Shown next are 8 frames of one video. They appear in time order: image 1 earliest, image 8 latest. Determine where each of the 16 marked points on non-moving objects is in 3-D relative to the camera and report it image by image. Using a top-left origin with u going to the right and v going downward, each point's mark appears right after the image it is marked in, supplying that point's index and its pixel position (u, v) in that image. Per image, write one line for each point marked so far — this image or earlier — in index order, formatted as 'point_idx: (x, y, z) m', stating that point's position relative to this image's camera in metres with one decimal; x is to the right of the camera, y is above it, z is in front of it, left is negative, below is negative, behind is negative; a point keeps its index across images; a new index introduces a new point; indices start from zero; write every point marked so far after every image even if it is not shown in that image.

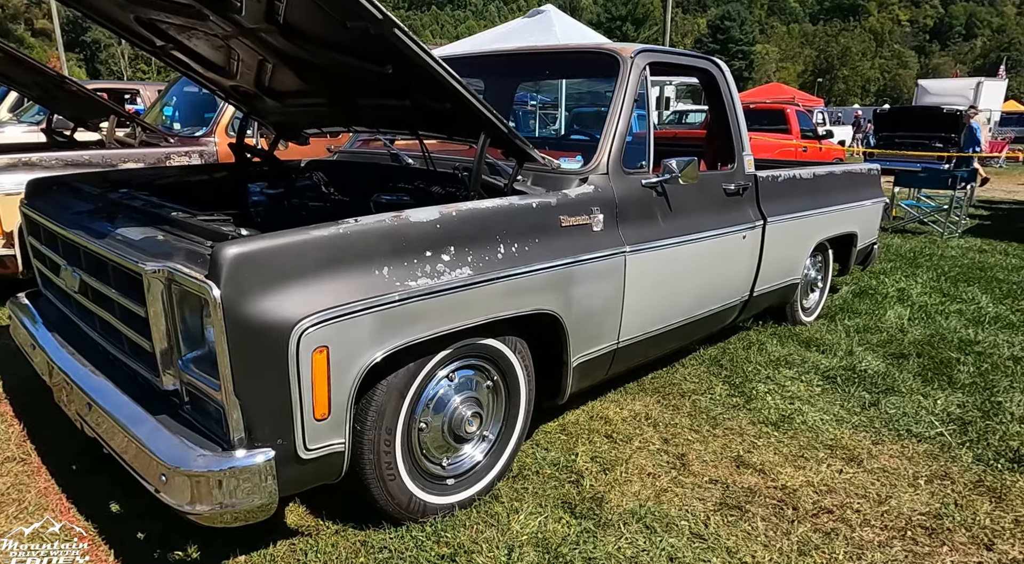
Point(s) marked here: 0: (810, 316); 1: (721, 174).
0: (+2.3, -0.3, +5.7) m
1: (+1.2, +0.6, +4.1) m
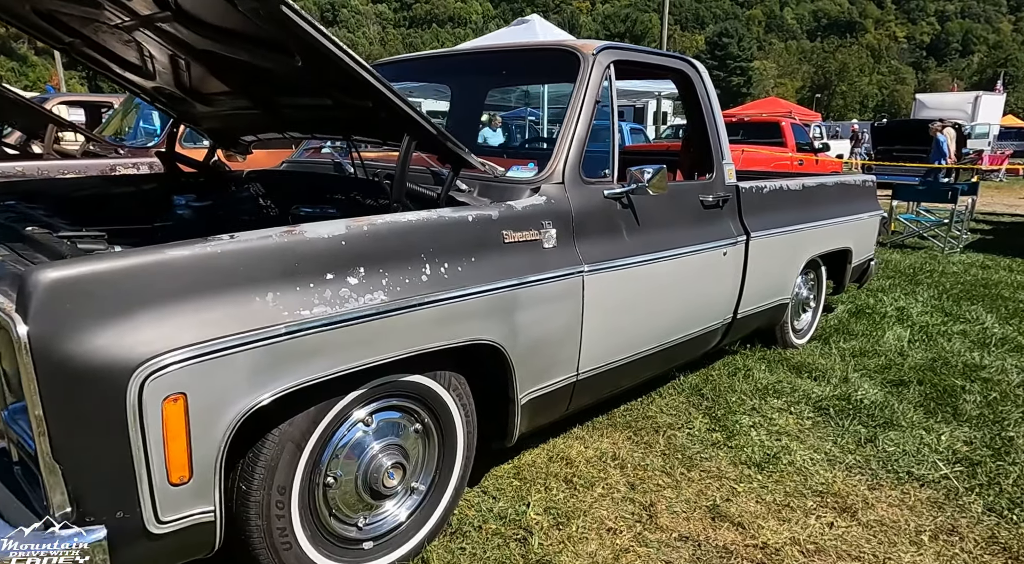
0: (+2.1, -0.4, +5.3) m
1: (+0.9, +0.5, +3.7) m
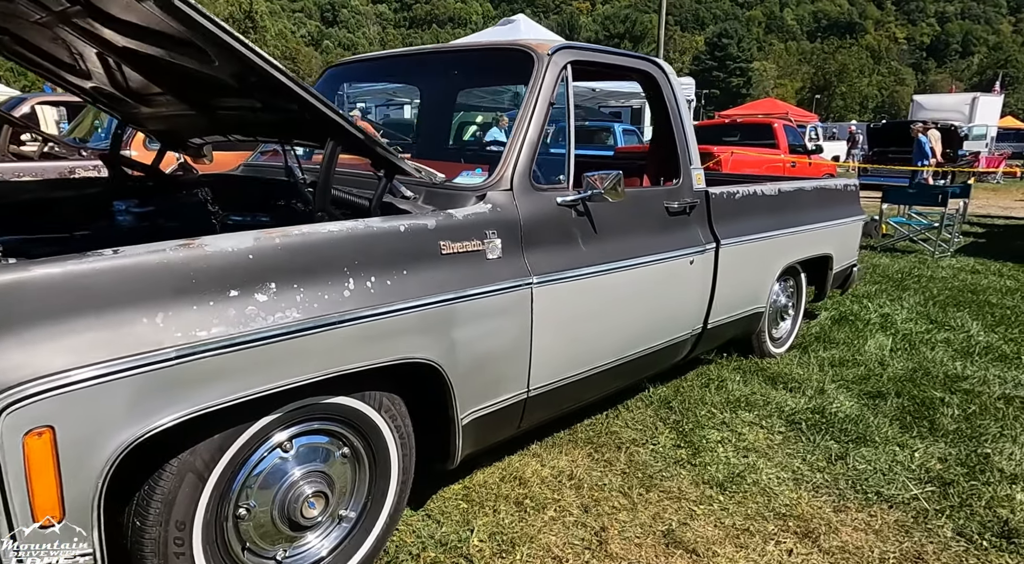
0: (+1.9, -0.5, +5.1) m
1: (+0.7, +0.4, +3.5) m
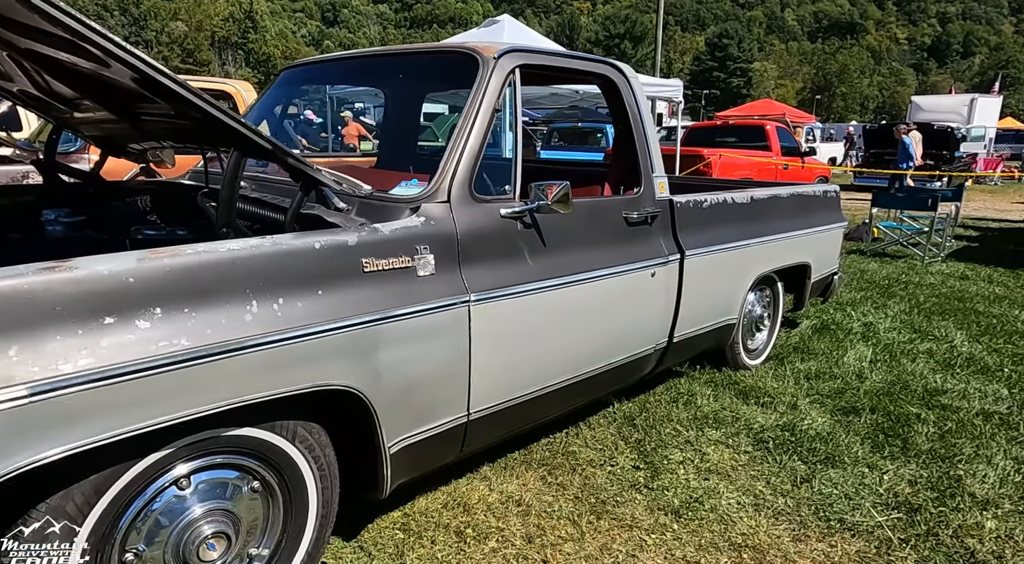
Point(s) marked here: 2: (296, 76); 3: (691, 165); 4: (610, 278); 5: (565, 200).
0: (+1.7, -0.5, +4.9) m
1: (+0.5, +0.4, +3.4) m
2: (-1.1, +1.0, +3.6) m
3: (+2.8, +1.8, +11.4) m
4: (+0.4, 0.0, +3.3) m
5: (+0.2, +0.3, +2.8) m
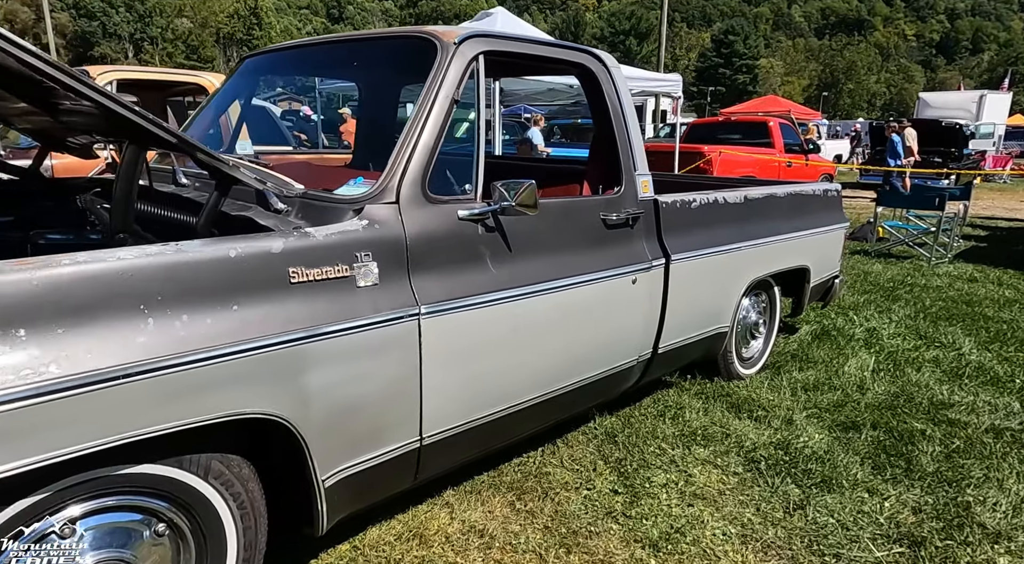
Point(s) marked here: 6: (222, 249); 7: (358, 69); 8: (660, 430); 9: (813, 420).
0: (+1.5, -0.6, +4.7) m
1: (+0.4, +0.4, +3.1) m
2: (-1.2, +1.0, +3.4) m
3: (+2.7, +1.8, +11.1) m
4: (+0.3, 0.0, +3.0) m
5: (+0.1, +0.3, +2.6) m
6: (-0.7, +0.1, +1.9) m
7: (-0.6, +0.9, +3.0) m
8: (+0.8, -0.8, +3.7) m
9: (+1.6, -0.7, +4.0) m
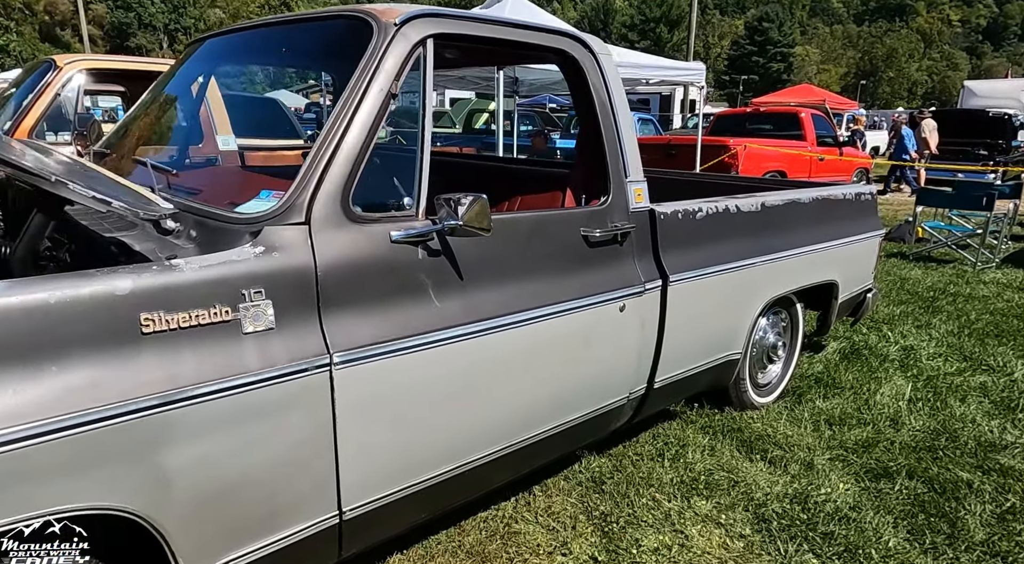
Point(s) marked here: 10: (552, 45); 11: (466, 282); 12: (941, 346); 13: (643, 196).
0: (+1.5, -0.6, +4.1) m
1: (+0.2, +0.3, +2.6) m
2: (-1.3, +0.9, +2.9) m
3: (+2.9, +1.8, +10.5) m
4: (+0.2, -0.1, +2.5) m
5: (-0.1, +0.2, +2.1) m
6: (-0.9, 0.0, +1.4) m
7: (-0.8, +0.8, +2.5) m
8: (+0.6, -0.9, +3.2) m
9: (+1.5, -0.9, +3.4) m
10: (+0.1, +0.9, +2.6) m
11: (-0.1, 0.0, +2.2) m
12: (+3.0, -0.4, +5.1) m
13: (+0.5, +0.3, +2.9) m
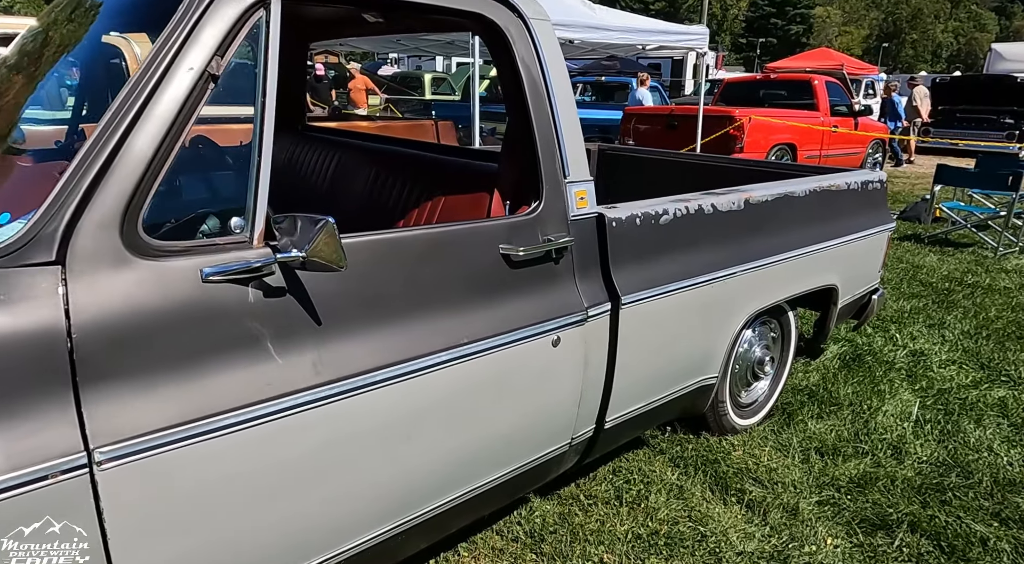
0: (+1.2, -0.7, +3.6) m
1: (-0.1, +0.2, +2.1) m
2: (-1.6, +0.9, +2.4) m
3: (+2.8, +2.1, +9.8) m
4: (-0.1, -0.2, +2.0) m
5: (-0.4, +0.1, +1.5) m
6: (-1.2, -0.2, +0.9) m
7: (-1.0, +0.7, +2.0) m
8: (+0.4, -0.9, +2.7) m
9: (+1.3, -0.9, +2.9) m
10: (-0.2, +0.8, +2.0) m
11: (-0.4, -0.1, +1.7) m
12: (+2.8, -0.4, +4.6) m
13: (+0.2, +0.3, +2.3) m
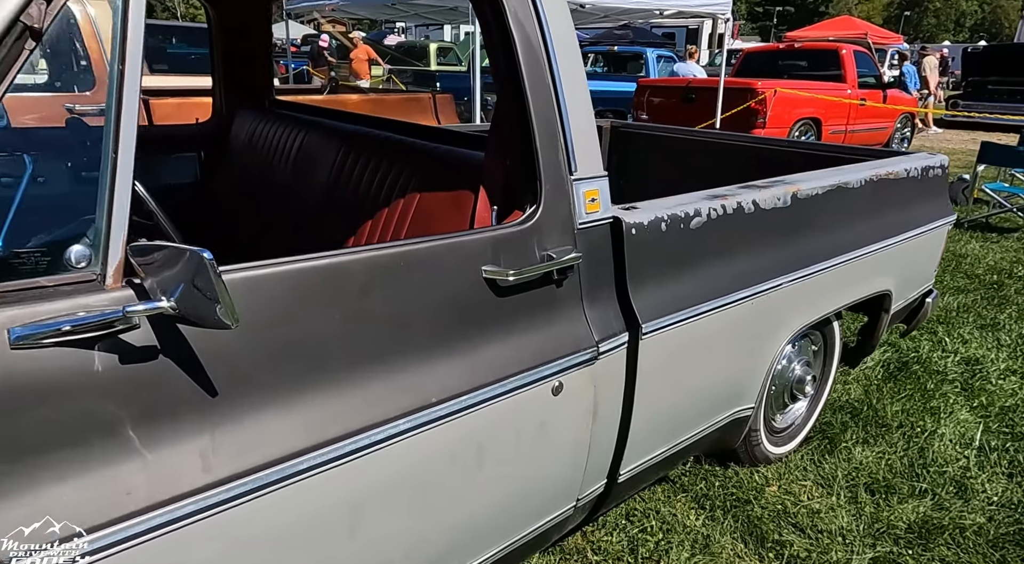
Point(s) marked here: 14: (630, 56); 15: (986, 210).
0: (+1.2, -0.7, +3.1) m
1: (-0.1, +0.1, +1.5) m
2: (-1.6, +0.8, +1.8) m
3: (+2.9, +2.3, +9.2) m
4: (-0.2, -0.3, +1.5) m
5: (-0.4, 0.0, +1.0) m
6: (-1.3, -0.3, +0.4) m
7: (-1.1, +0.6, +1.4) m
8: (+0.3, -1.0, +2.2) m
9: (+1.2, -0.9, +2.4) m
10: (-0.2, +0.7, +1.5) m
11: (-0.5, -0.2, +1.2) m
12: (+2.8, -0.4, +4.0) m
13: (+0.2, +0.2, +1.8) m
14: (+2.1, +4.0, +12.9) m
15: (+4.7, +0.7, +7.2) m
